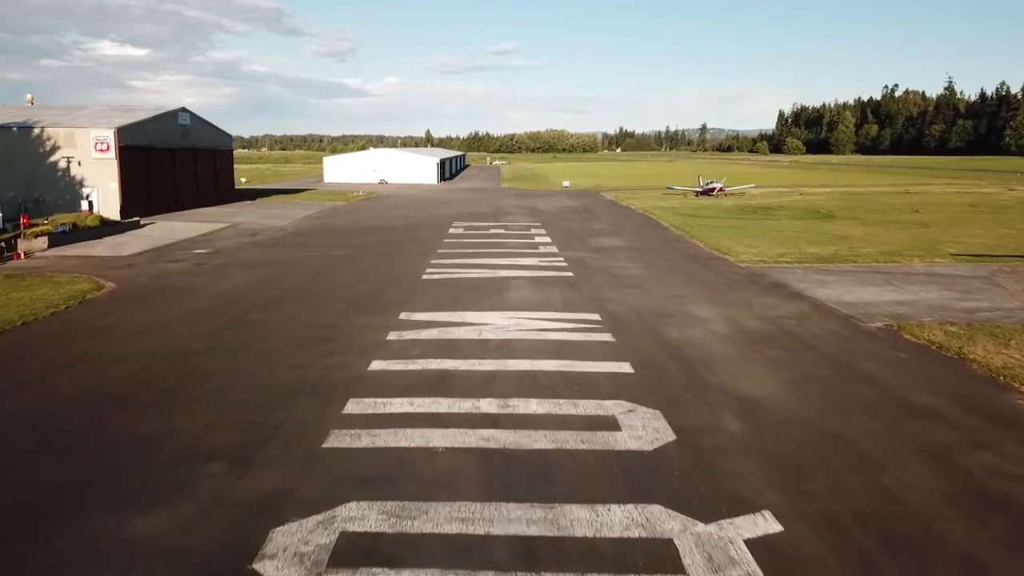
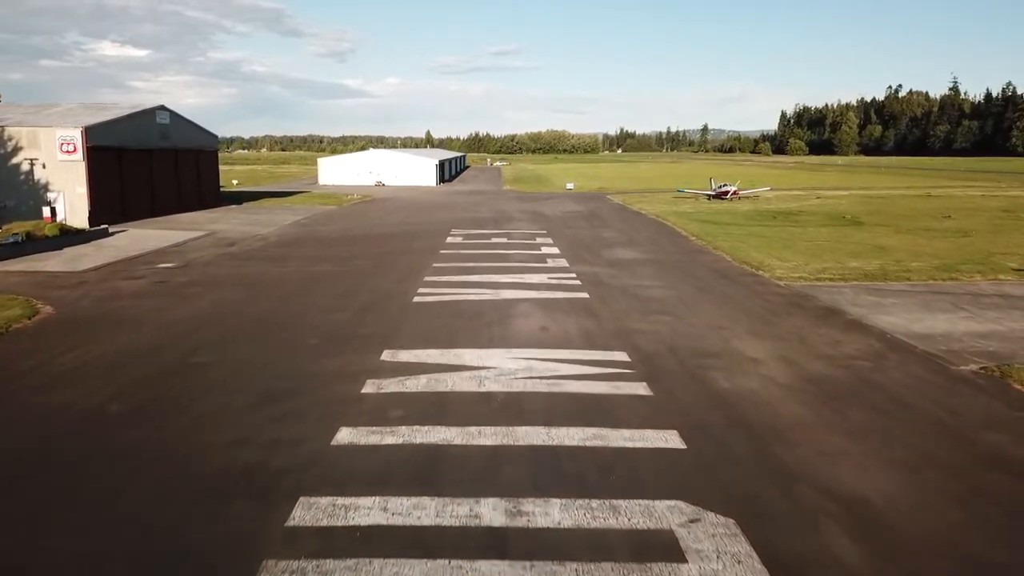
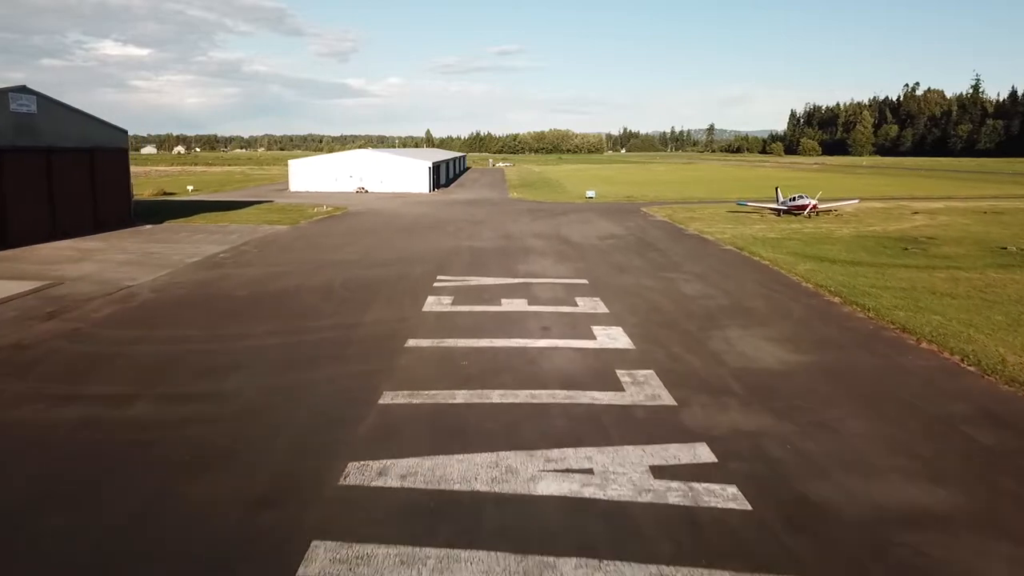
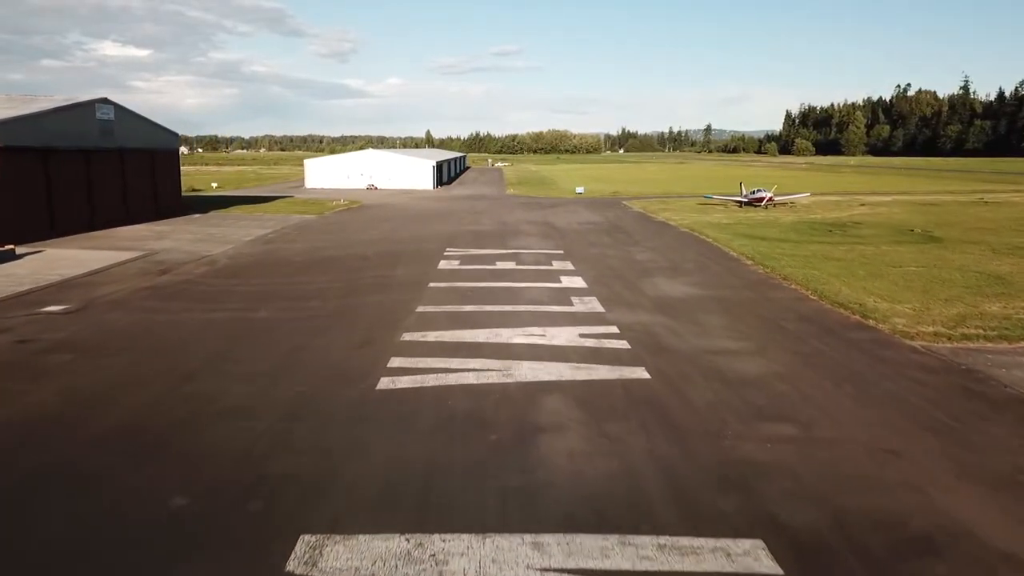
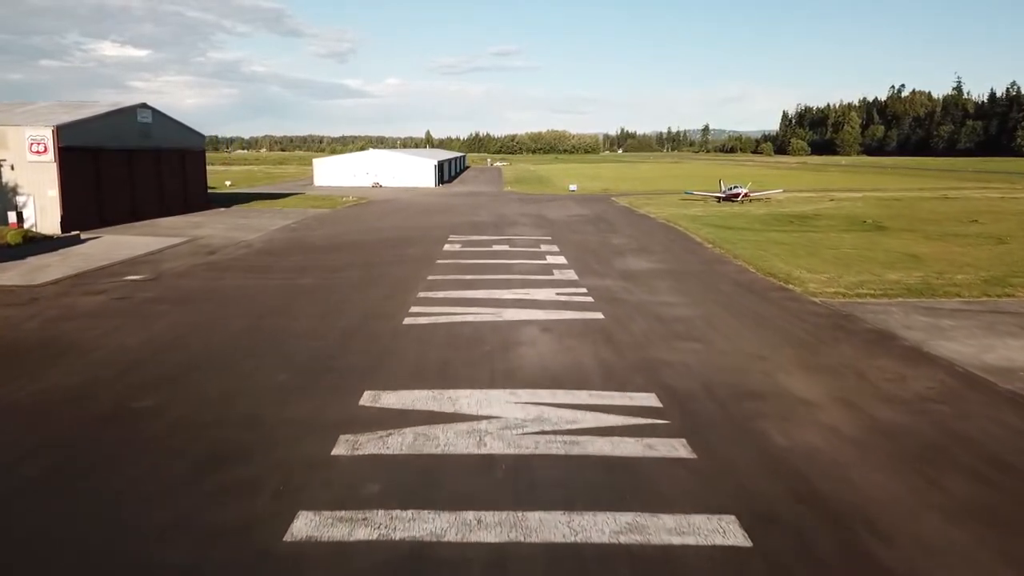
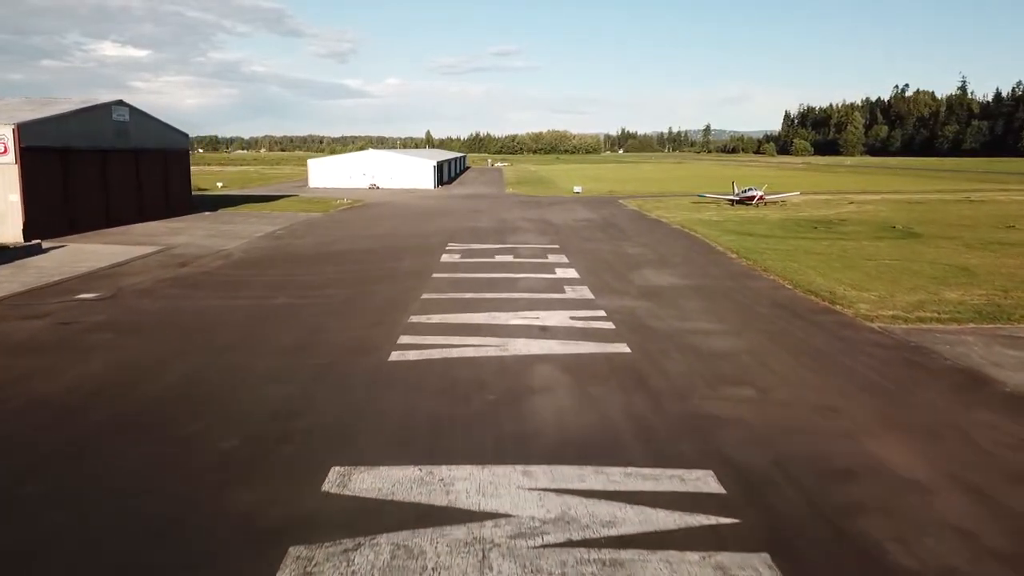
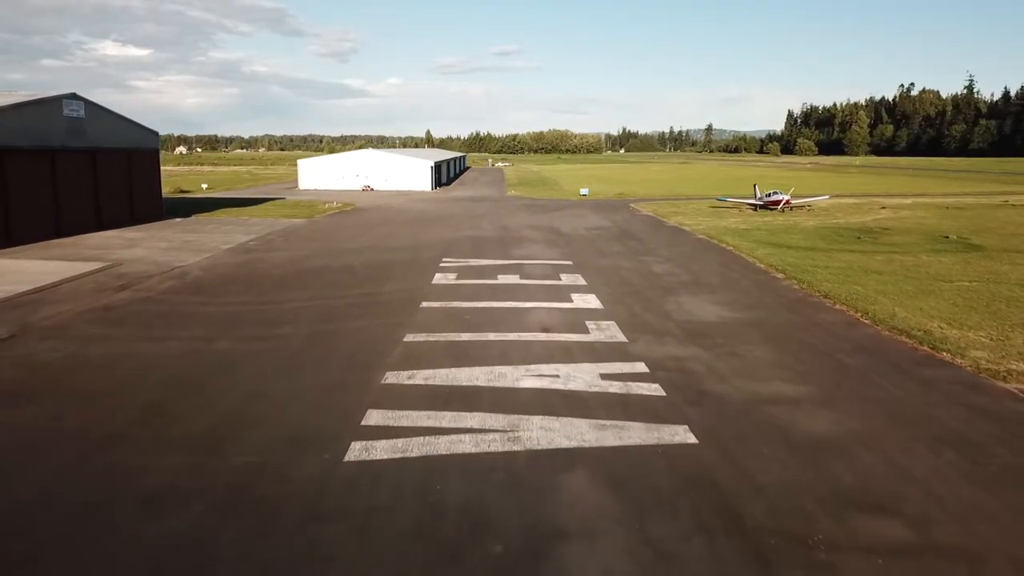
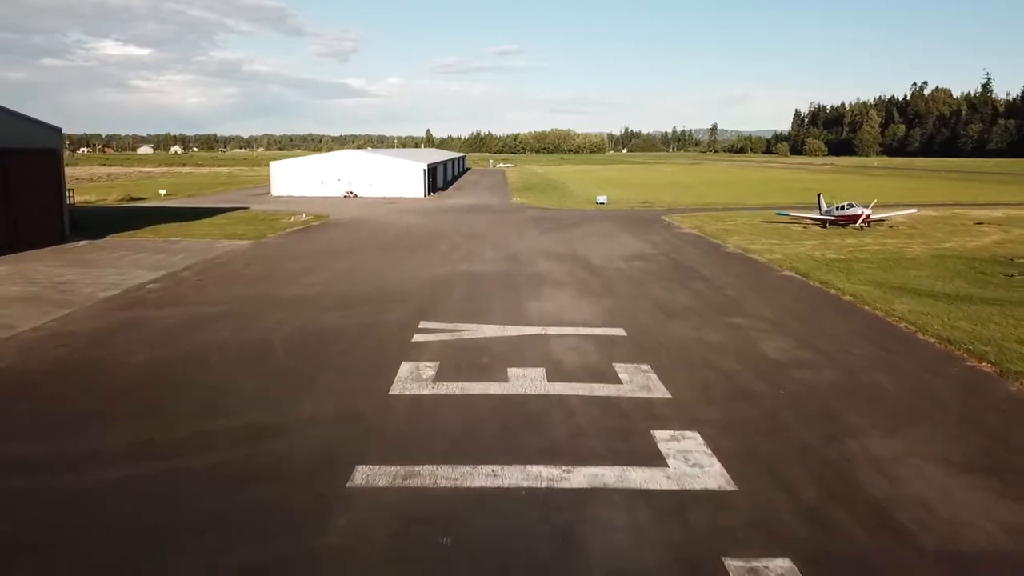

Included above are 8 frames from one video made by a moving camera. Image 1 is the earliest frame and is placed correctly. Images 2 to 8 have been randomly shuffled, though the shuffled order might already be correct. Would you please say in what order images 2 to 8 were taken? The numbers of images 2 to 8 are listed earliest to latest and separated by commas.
2, 5, 6, 4, 7, 3, 8
